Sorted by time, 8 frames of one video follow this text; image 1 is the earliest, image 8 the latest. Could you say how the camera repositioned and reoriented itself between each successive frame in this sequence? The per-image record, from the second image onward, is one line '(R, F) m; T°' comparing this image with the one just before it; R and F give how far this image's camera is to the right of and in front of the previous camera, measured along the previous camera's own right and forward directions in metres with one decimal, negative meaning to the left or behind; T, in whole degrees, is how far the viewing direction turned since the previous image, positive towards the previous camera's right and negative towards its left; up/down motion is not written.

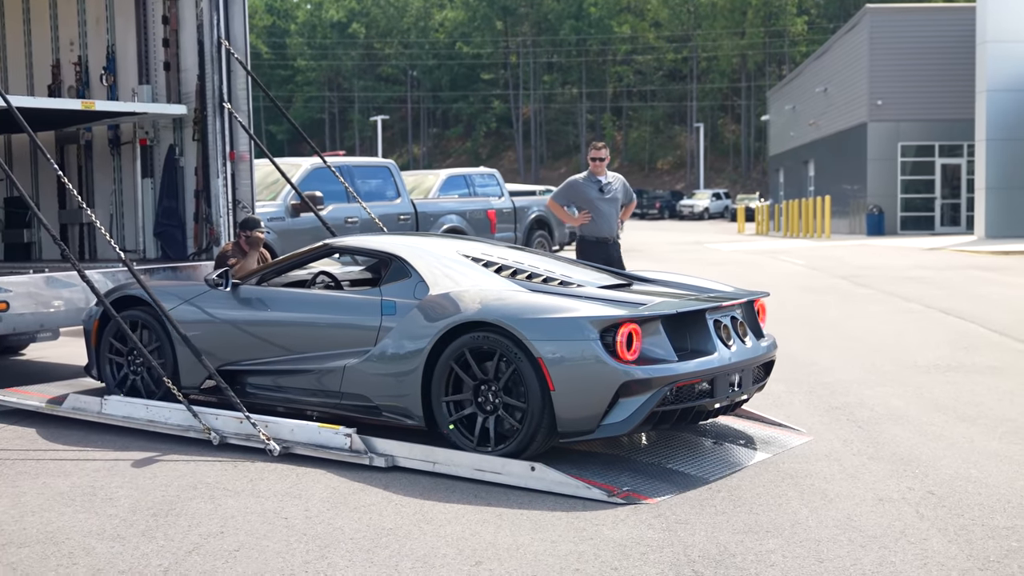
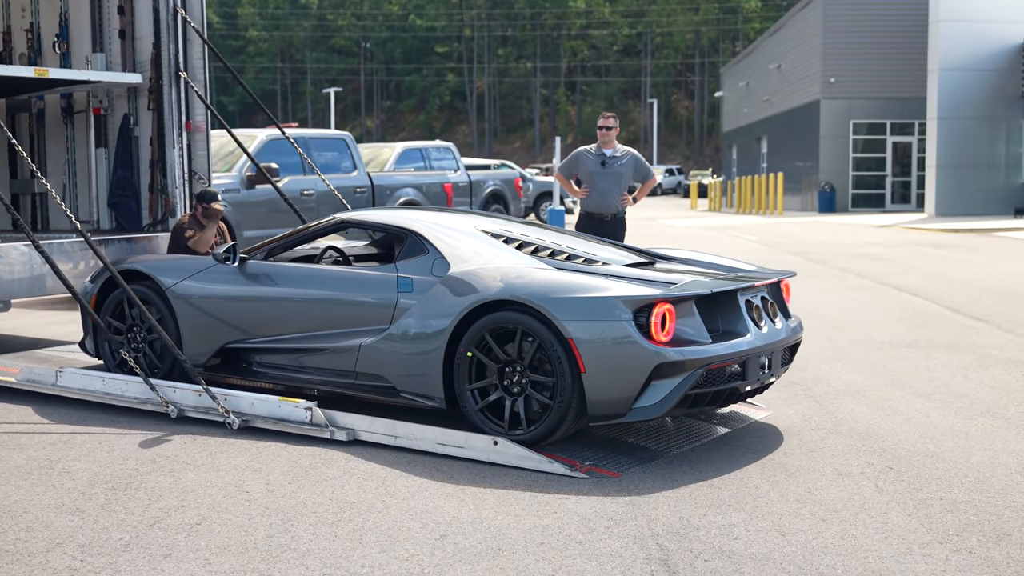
(-0.1, 0.0) m; +2°
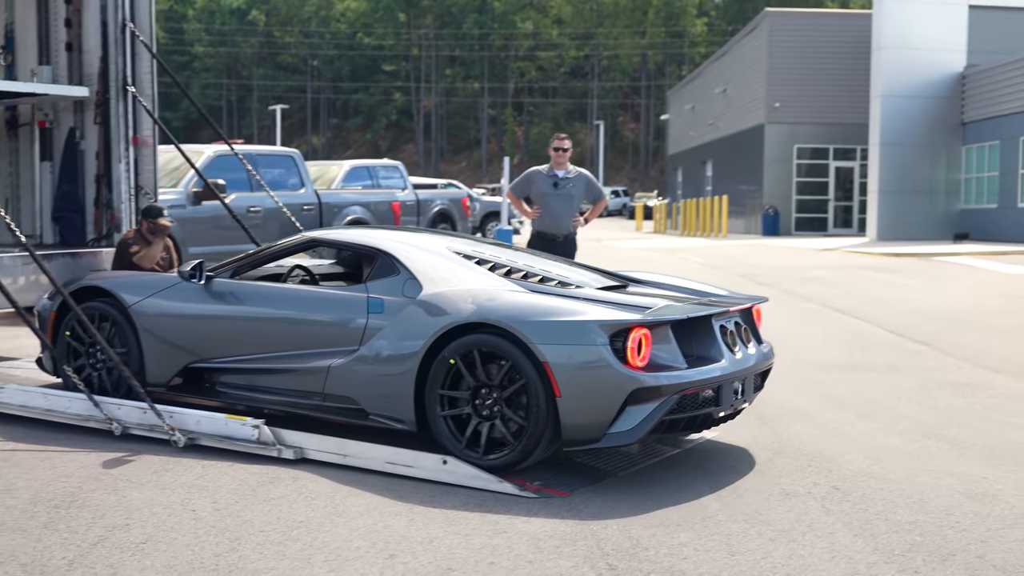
(-0.1, 0.0) m; +2°
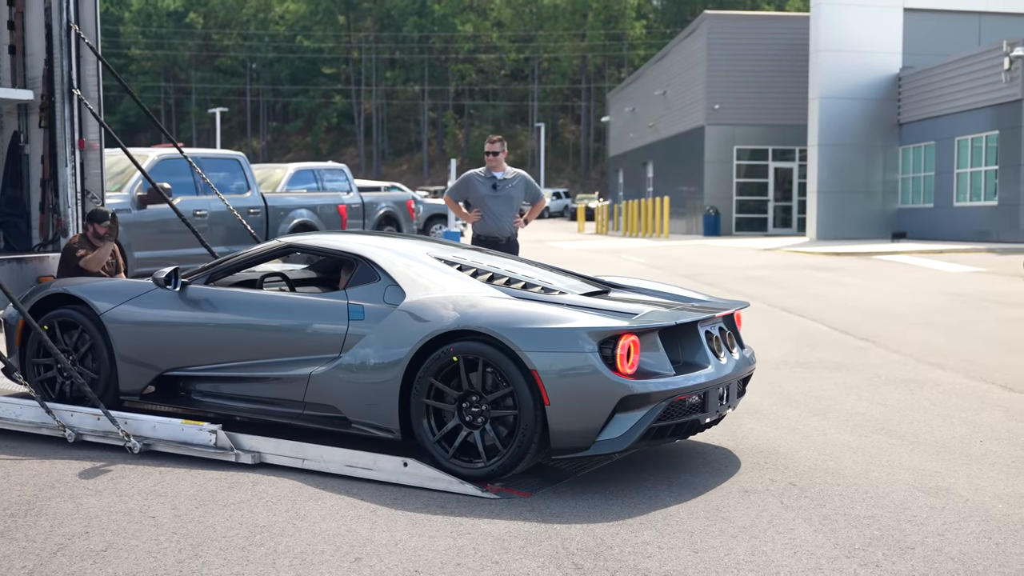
(-0.2, 0.0) m; +3°
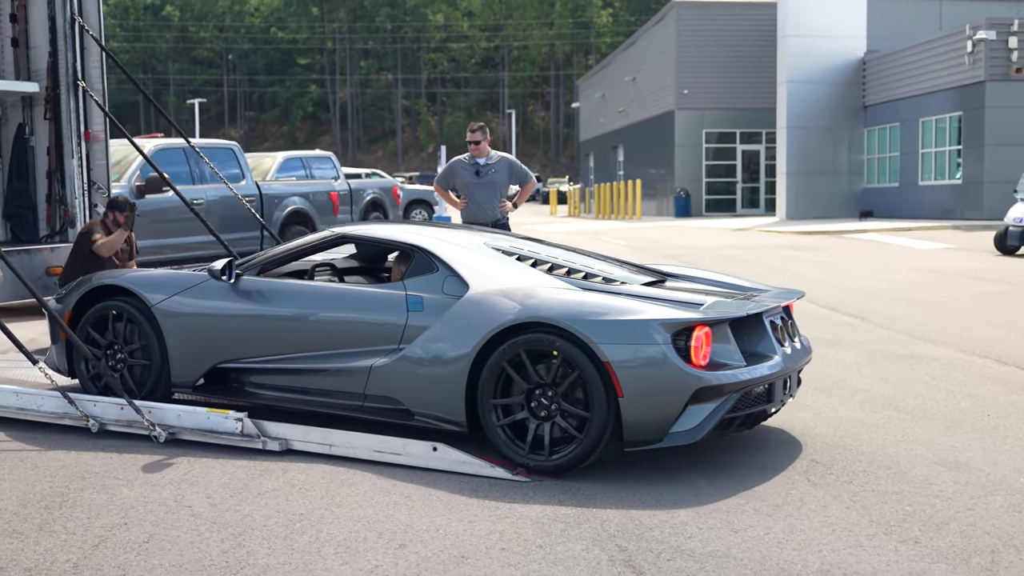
(-0.6, -0.2) m; +4°
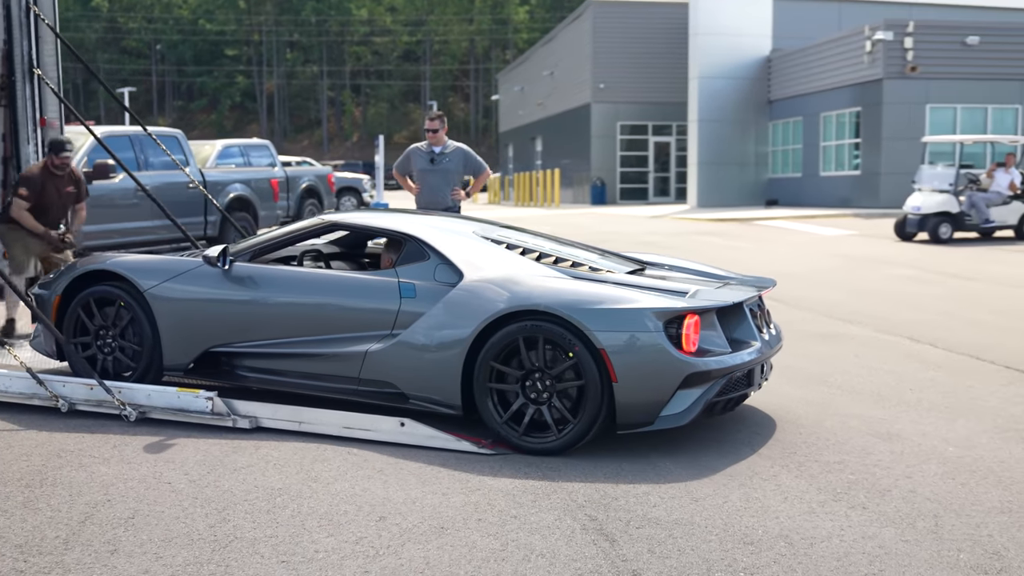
(-0.6, -0.4) m; +6°
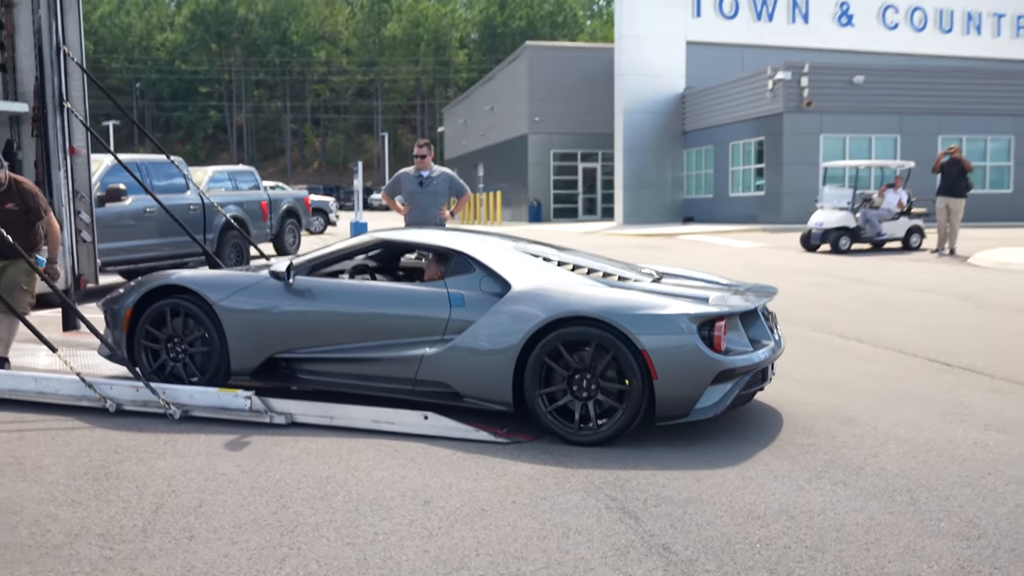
(-1.2, -0.8) m; +8°
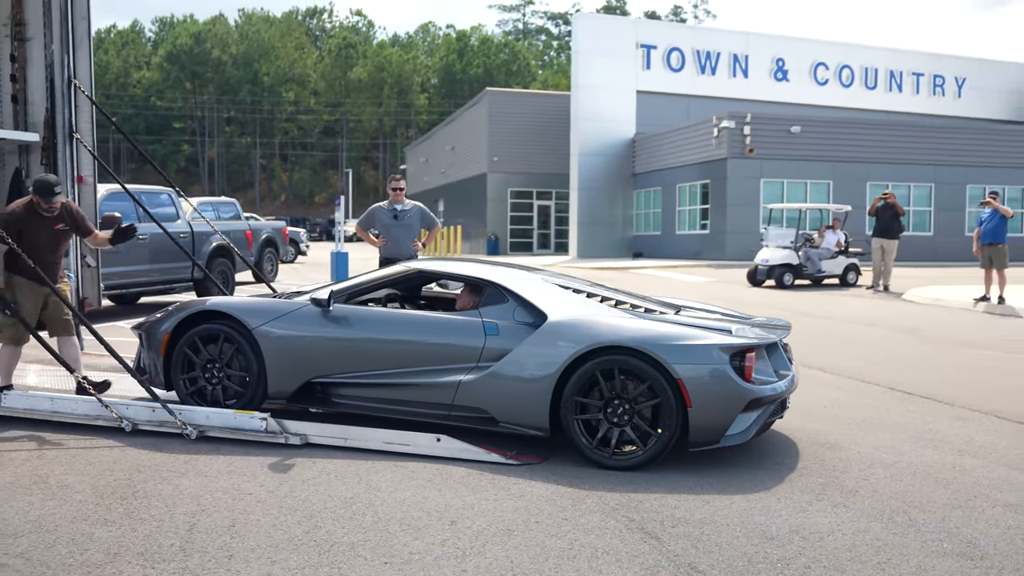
(-1.0, -0.2) m; +6°
